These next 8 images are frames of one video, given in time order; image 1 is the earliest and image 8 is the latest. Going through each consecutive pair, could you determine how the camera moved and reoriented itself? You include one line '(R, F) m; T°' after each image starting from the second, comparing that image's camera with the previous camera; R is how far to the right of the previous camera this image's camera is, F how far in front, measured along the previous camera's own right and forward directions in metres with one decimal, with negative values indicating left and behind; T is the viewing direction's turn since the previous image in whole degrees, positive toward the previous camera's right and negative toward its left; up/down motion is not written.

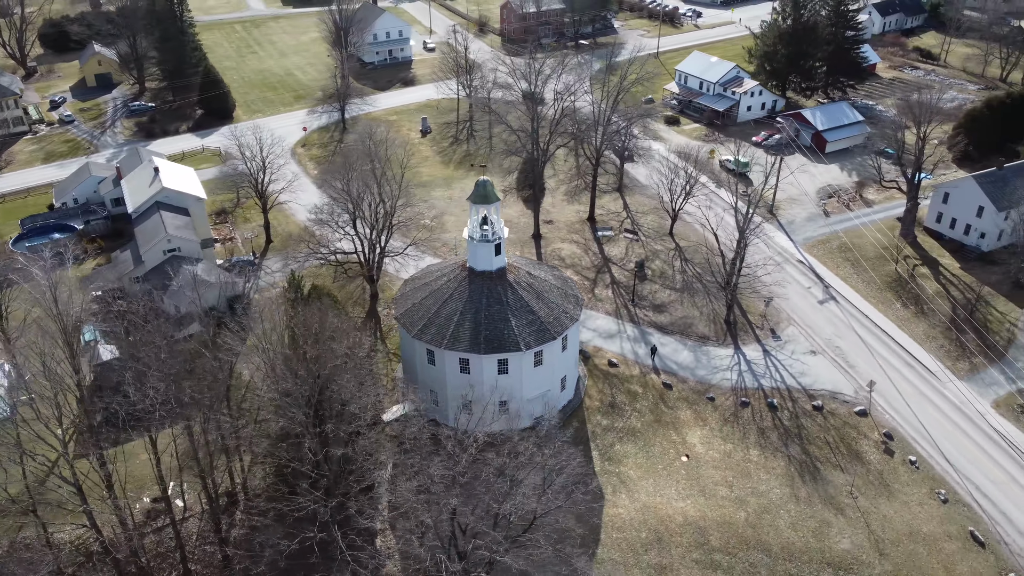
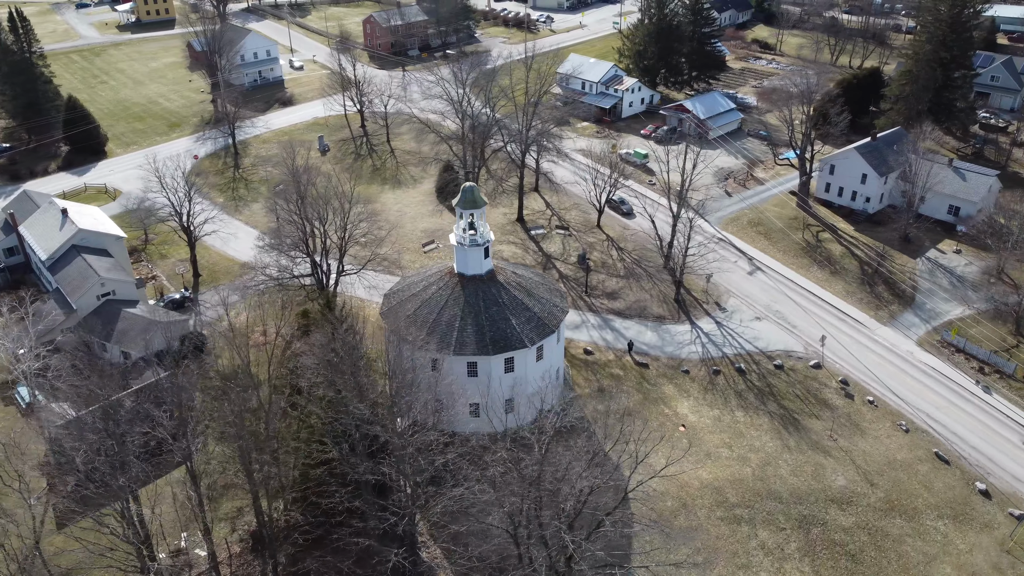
(-6.5, -0.2) m; +11°
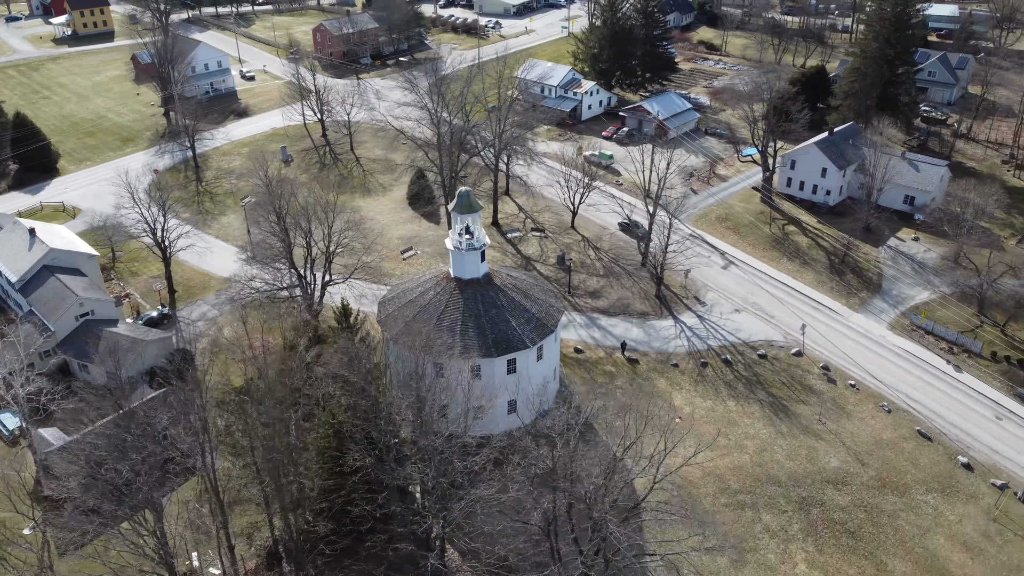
(-2.4, -0.3) m; +4°
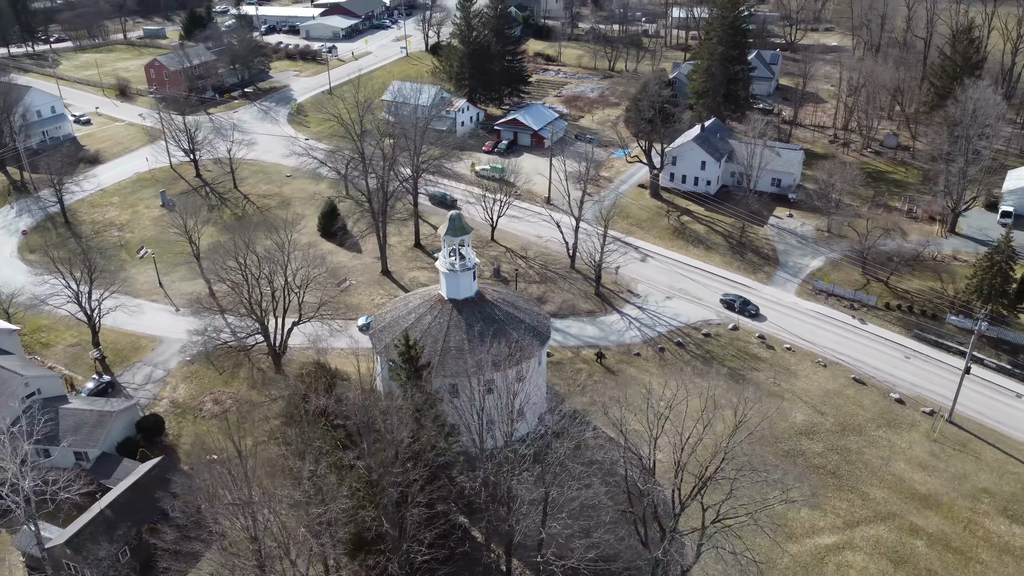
(-8.2, -0.5) m; +14°
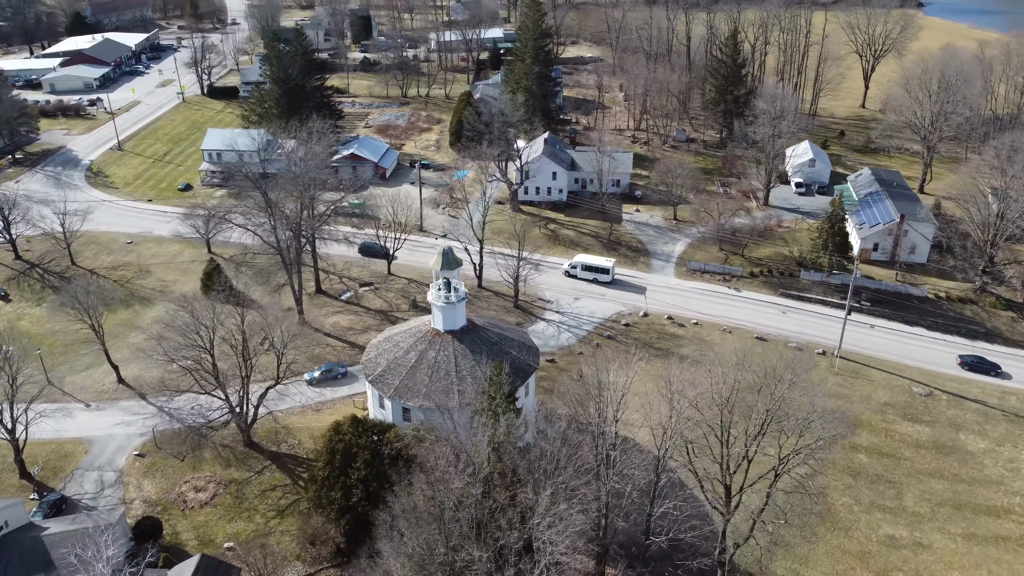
(-11.5, -0.1) m; +19°
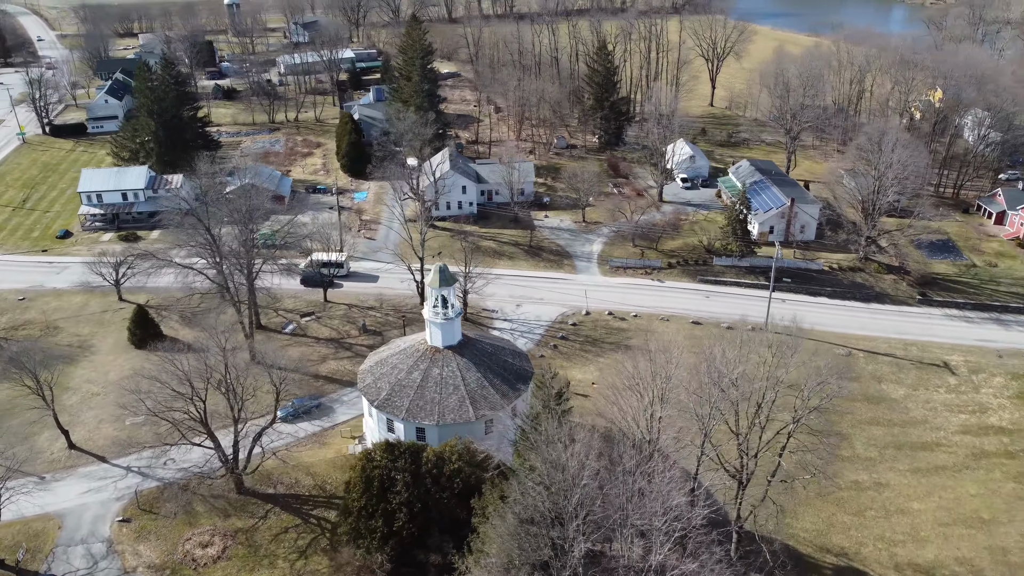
(-7.5, -0.3) m; +12°
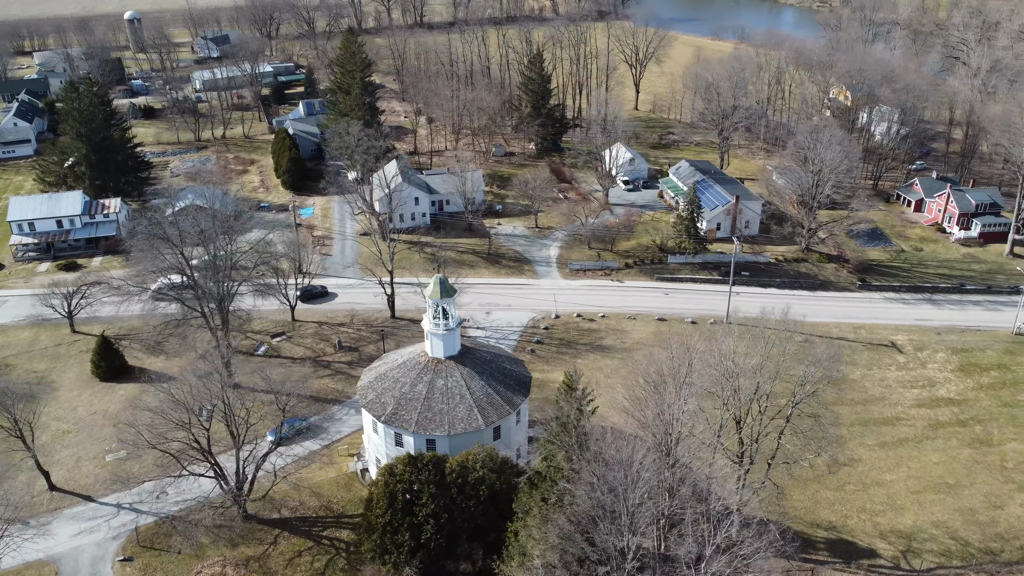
(-4.2, -0.4) m; +7°
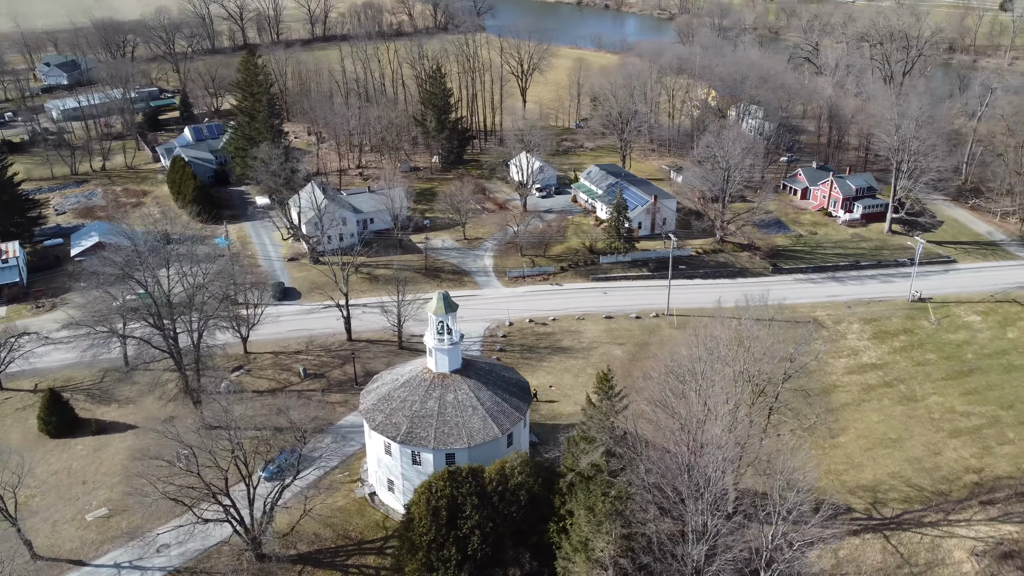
(-6.8, -0.4) m; +10°
